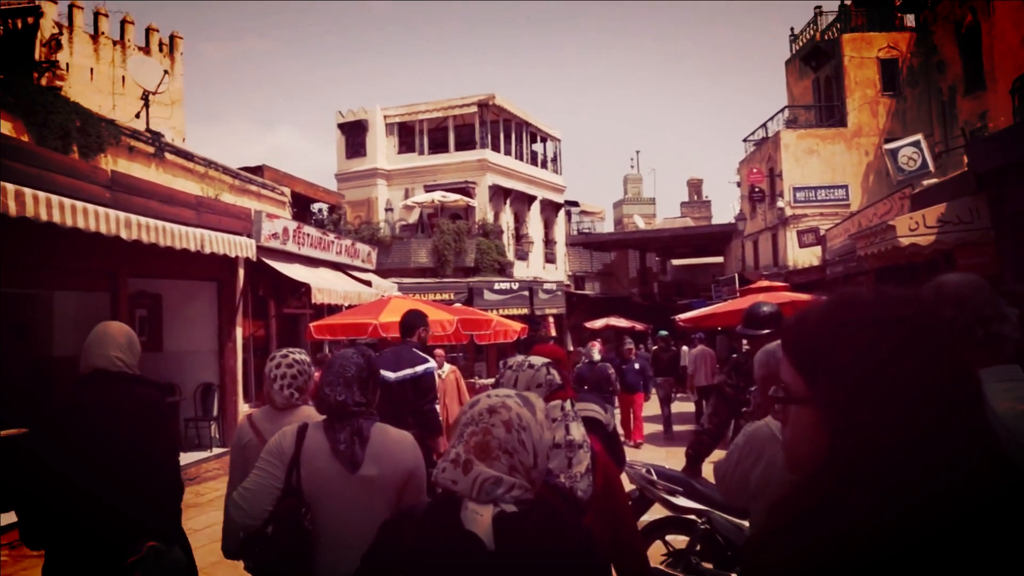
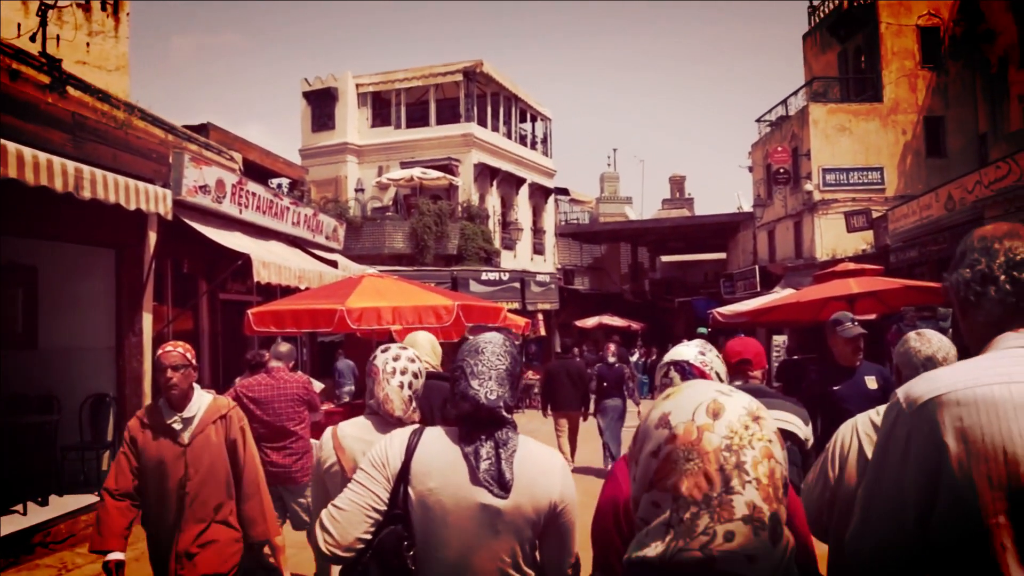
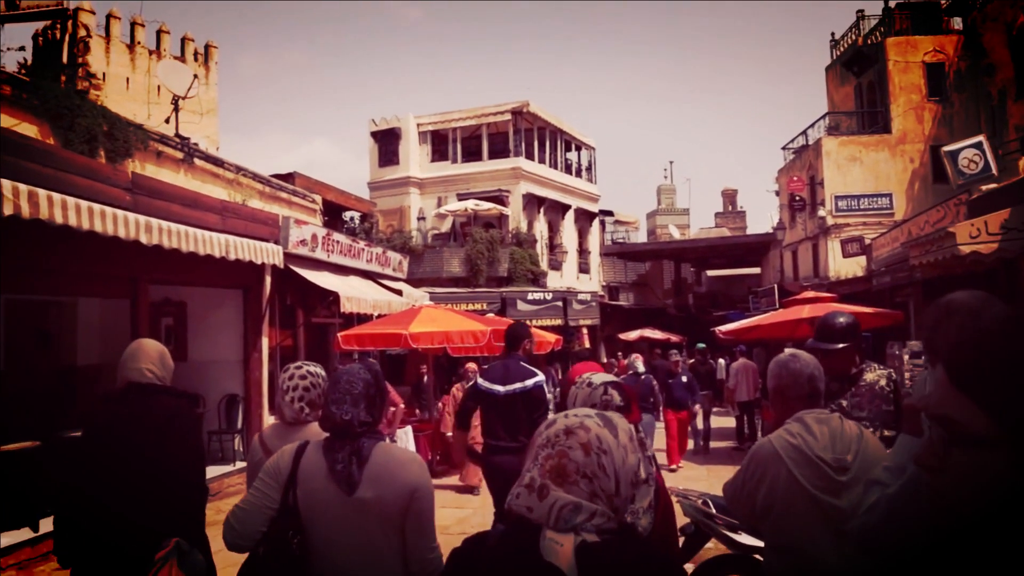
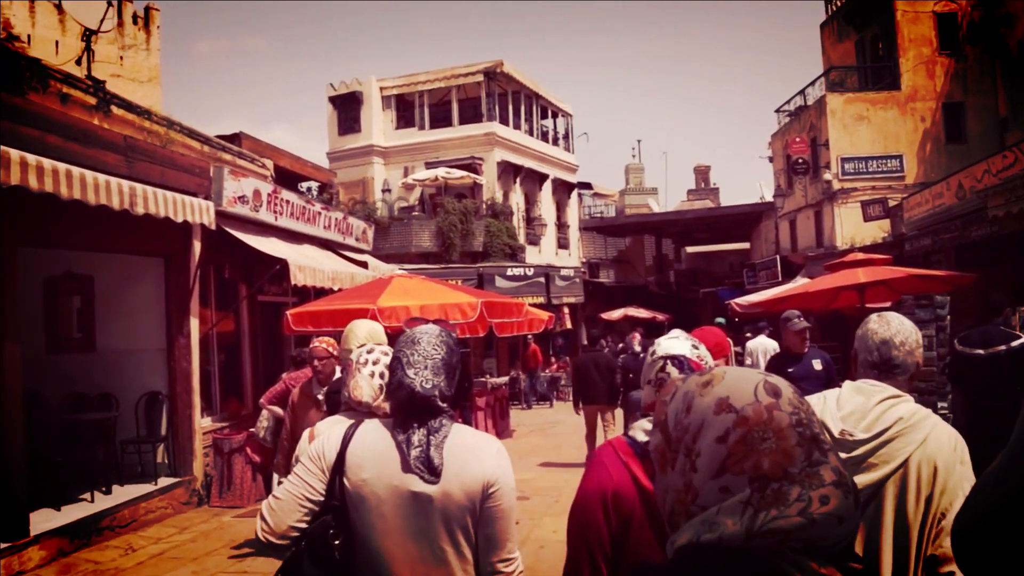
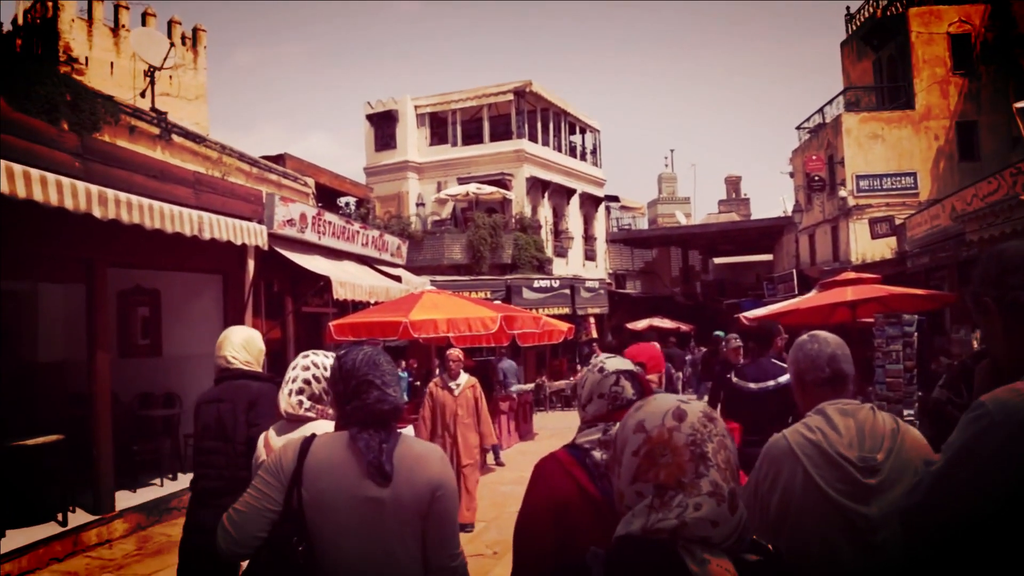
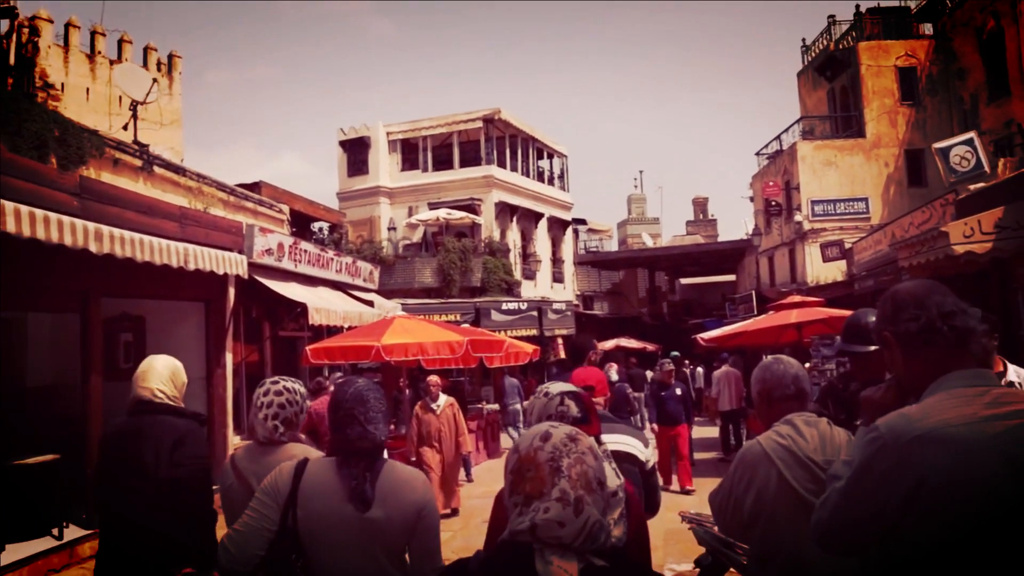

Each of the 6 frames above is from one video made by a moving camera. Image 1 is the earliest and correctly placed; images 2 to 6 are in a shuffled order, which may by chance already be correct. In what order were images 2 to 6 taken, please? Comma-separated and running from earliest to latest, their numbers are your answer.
3, 6, 5, 4, 2
